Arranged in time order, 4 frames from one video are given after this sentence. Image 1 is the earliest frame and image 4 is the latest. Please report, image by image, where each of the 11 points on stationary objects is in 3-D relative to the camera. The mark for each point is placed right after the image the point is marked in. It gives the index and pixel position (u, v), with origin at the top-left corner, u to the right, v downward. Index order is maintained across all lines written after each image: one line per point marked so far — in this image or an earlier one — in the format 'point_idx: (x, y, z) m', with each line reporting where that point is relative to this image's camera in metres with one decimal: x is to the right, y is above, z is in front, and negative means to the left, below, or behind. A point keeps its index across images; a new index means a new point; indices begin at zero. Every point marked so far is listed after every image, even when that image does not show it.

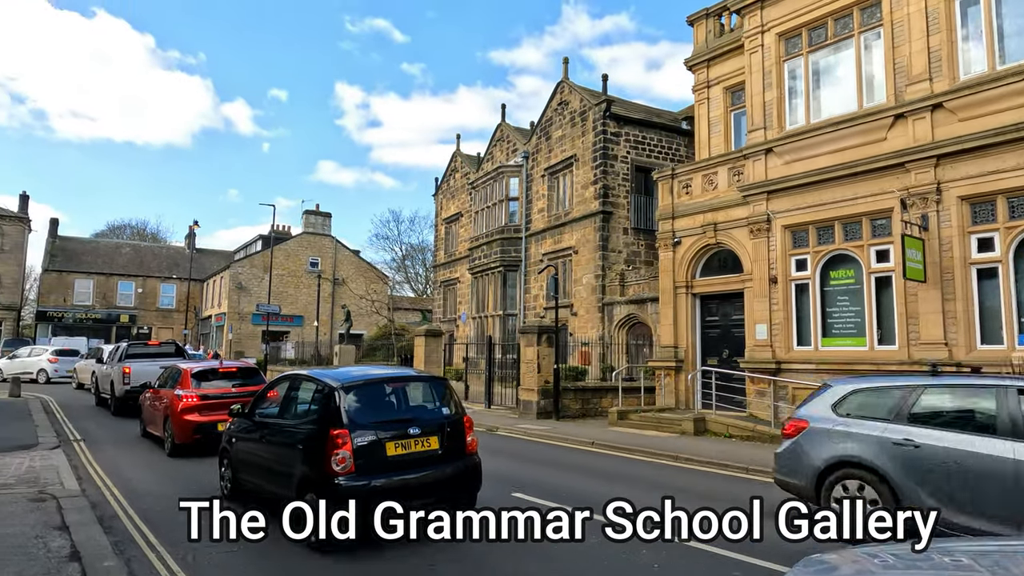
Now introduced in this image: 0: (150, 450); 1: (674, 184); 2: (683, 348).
0: (-6.3, -2.8, +11.5) m
1: (+4.0, +2.6, +16.4) m
2: (+4.1, -1.4, +15.8) m
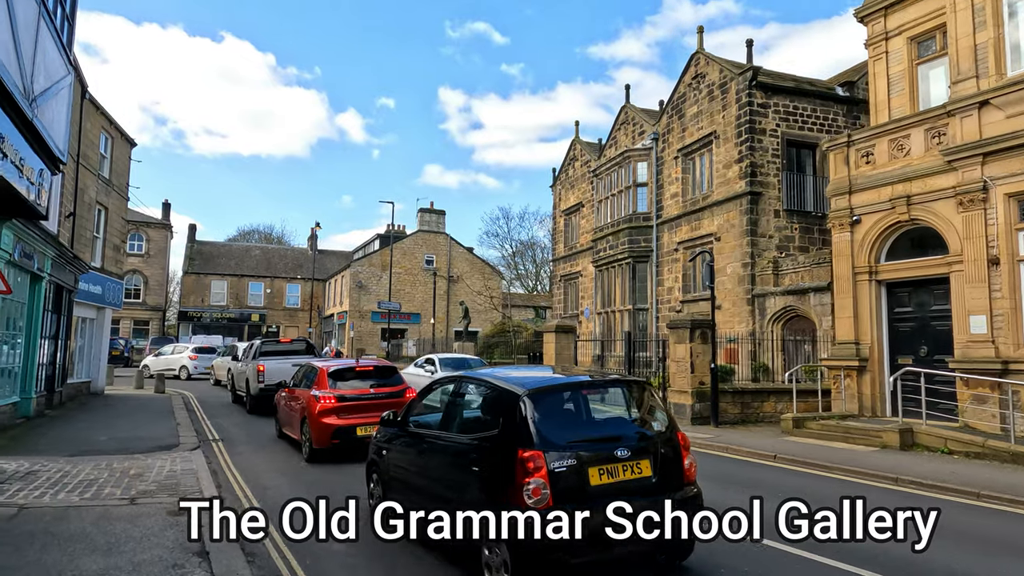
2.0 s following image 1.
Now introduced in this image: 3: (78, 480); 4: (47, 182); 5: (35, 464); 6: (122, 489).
0: (-3.7, -2.7, +10.8) m
1: (+7.2, +2.9, +14.1) m
2: (+7.2, -1.1, +13.4) m
3: (-5.6, -2.5, +8.5) m
4: (-5.0, +1.1, +7.1) m
5: (-6.7, -2.5, +9.3) m
6: (-4.7, -2.5, +8.1) m
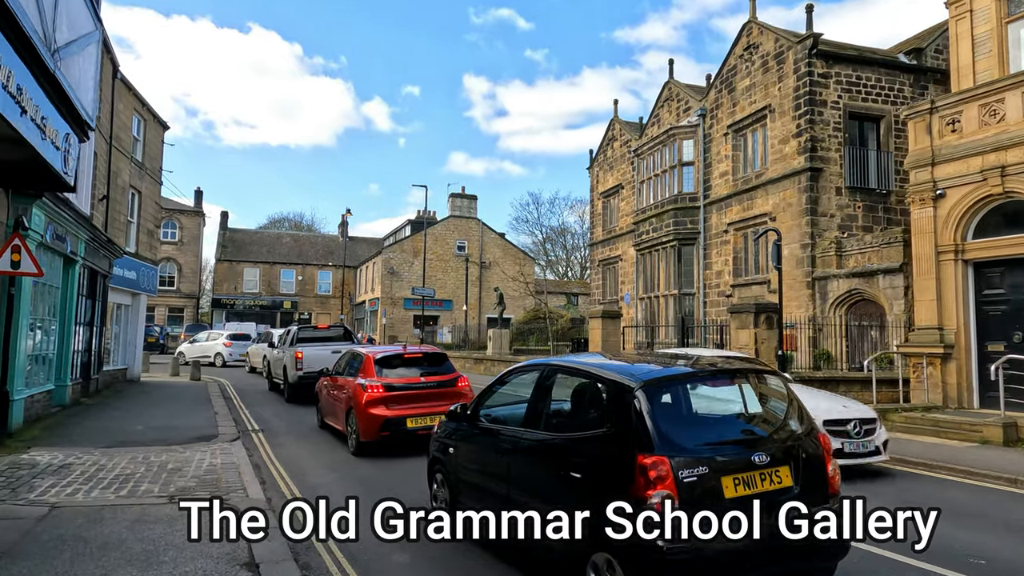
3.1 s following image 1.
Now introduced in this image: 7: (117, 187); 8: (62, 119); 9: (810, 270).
0: (-2.8, -2.4, +10.2) m
1: (+8.2, +3.3, +12.9) m
2: (+8.2, -0.8, +12.3) m
3: (-4.8, -2.2, +7.9) m
4: (-4.2, +1.4, +6.4) m
5: (-5.8, -2.2, +8.7) m
6: (-4.0, -2.2, +7.4) m
7: (-10.7, +2.7, +17.9) m
8: (-4.0, +1.5, +5.9) m
9: (+8.0, +0.5, +17.7) m
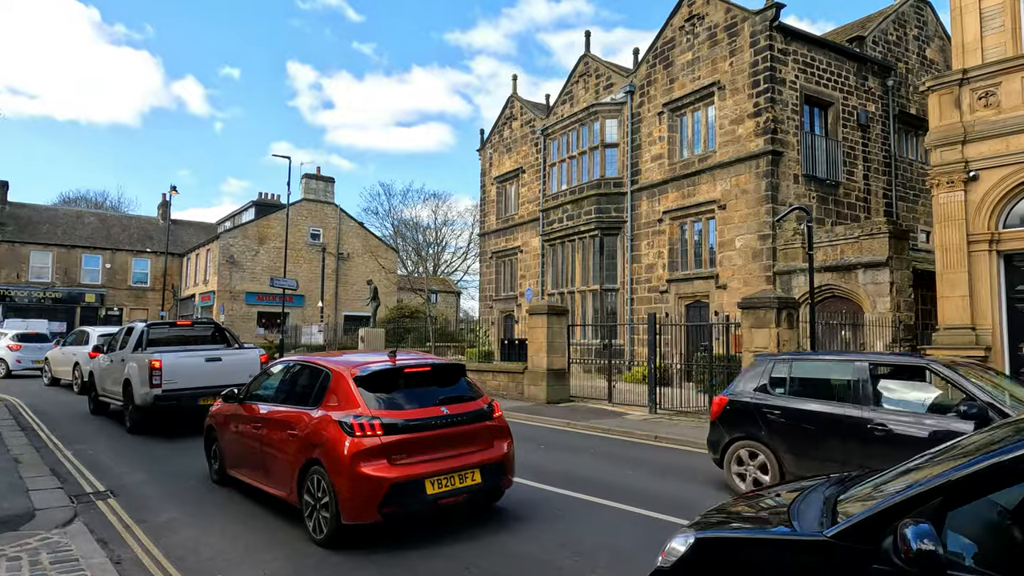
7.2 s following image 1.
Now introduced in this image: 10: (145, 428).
0: (-2.3, -2.1, +6.0) m
1: (+7.7, +3.3, +11.4) m
2: (+7.8, -0.7, +10.9) m
3: (-3.7, -1.9, +3.4) m
4: (-2.7, +1.7, +2.0) m
5: (-4.9, -1.9, +3.9) m
6: (-2.8, -1.9, +3.1) m
7: (-11.8, +3.2, +11.6) m
8: (-2.4, +1.8, +1.6) m
9: (+6.3, +0.6, +16.0) m
10: (-5.8, -2.2, +10.5) m
